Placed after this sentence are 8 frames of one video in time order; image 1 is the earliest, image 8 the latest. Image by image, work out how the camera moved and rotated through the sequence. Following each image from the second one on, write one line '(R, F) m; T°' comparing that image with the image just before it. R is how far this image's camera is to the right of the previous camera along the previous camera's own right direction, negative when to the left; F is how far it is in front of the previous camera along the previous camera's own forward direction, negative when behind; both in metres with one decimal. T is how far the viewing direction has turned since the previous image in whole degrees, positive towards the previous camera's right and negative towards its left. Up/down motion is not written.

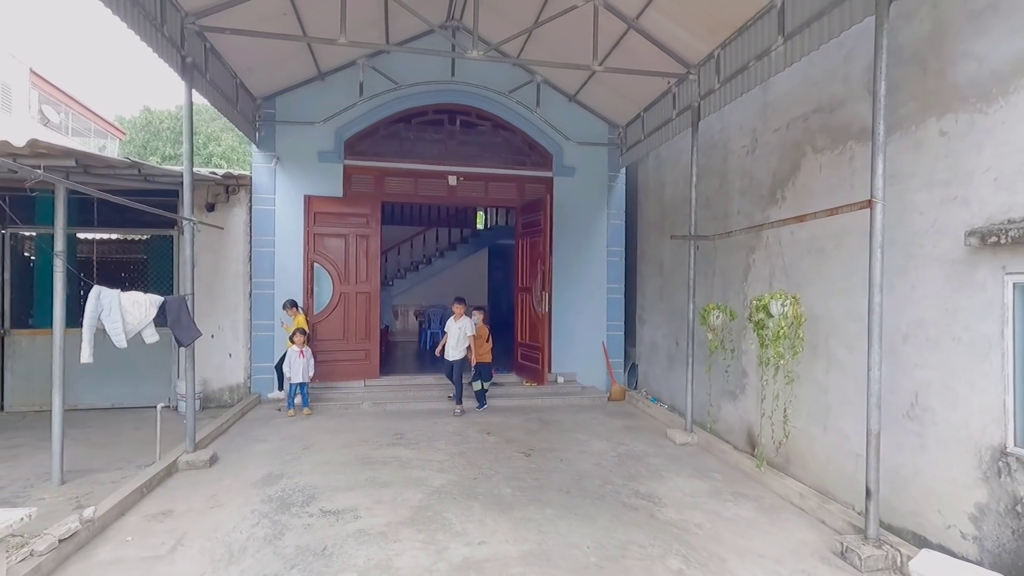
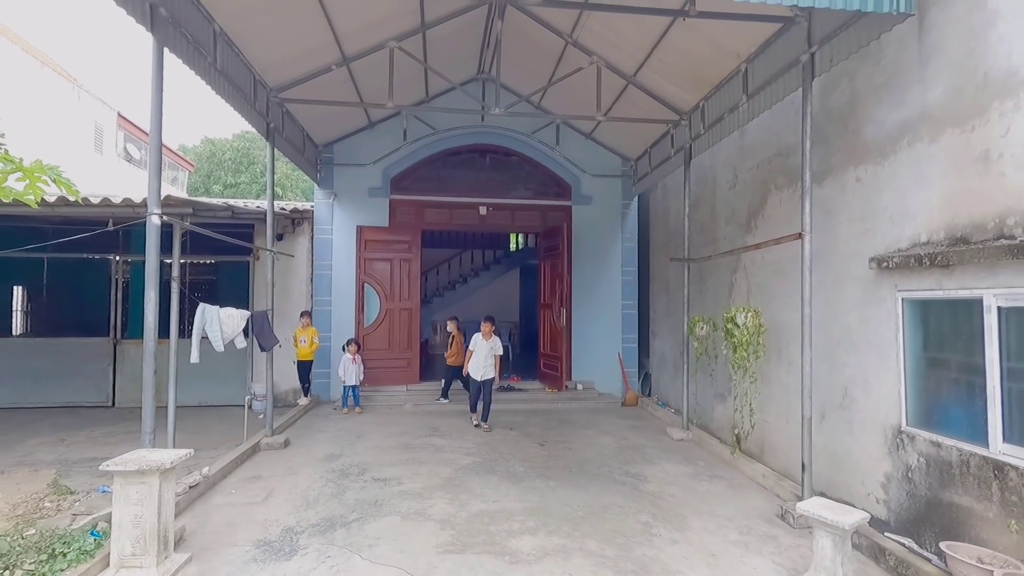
(+0.3, -0.9) m; -4°
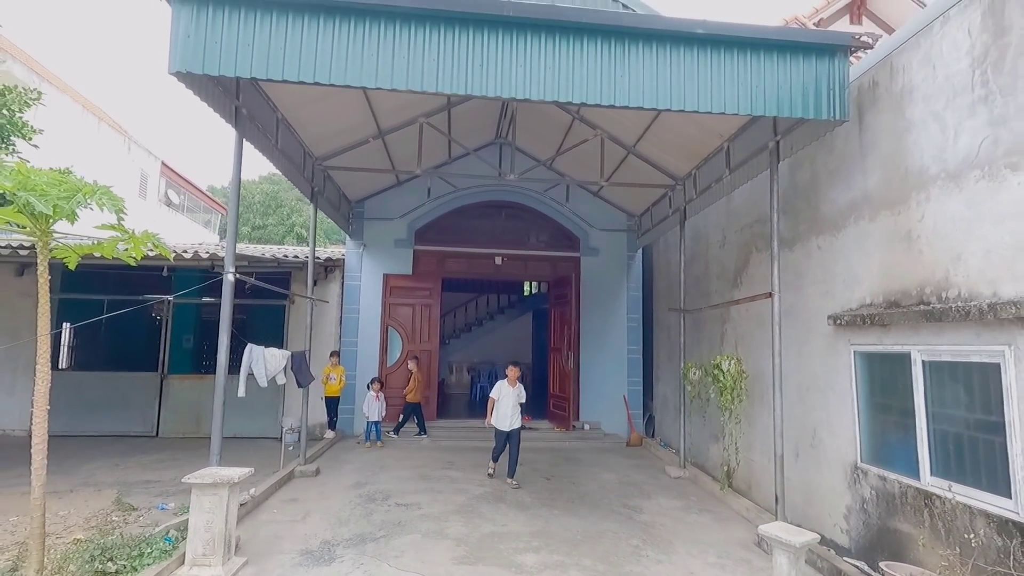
(0.0, -0.6) m; -2°
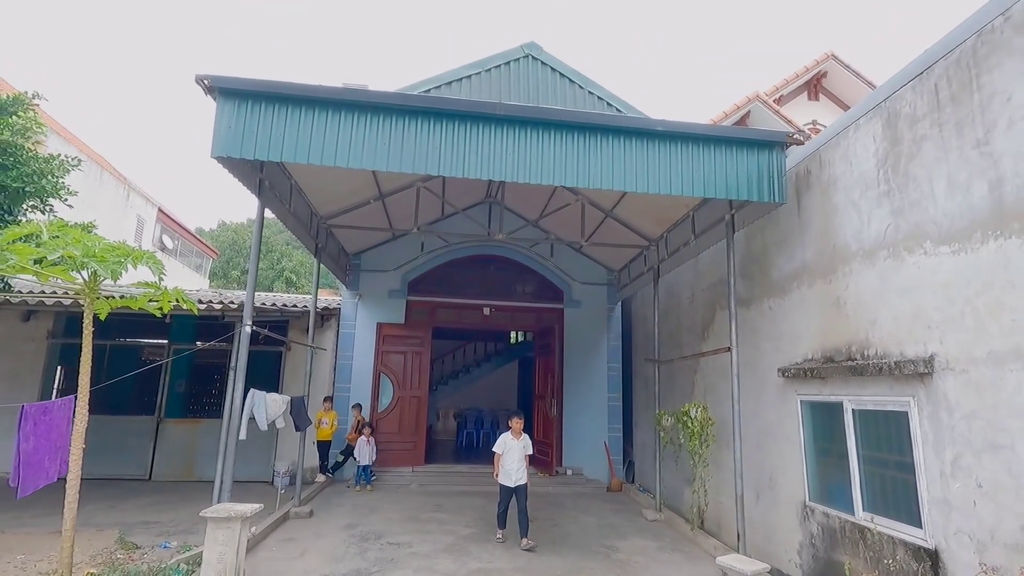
(0.0, -0.5) m; +1°
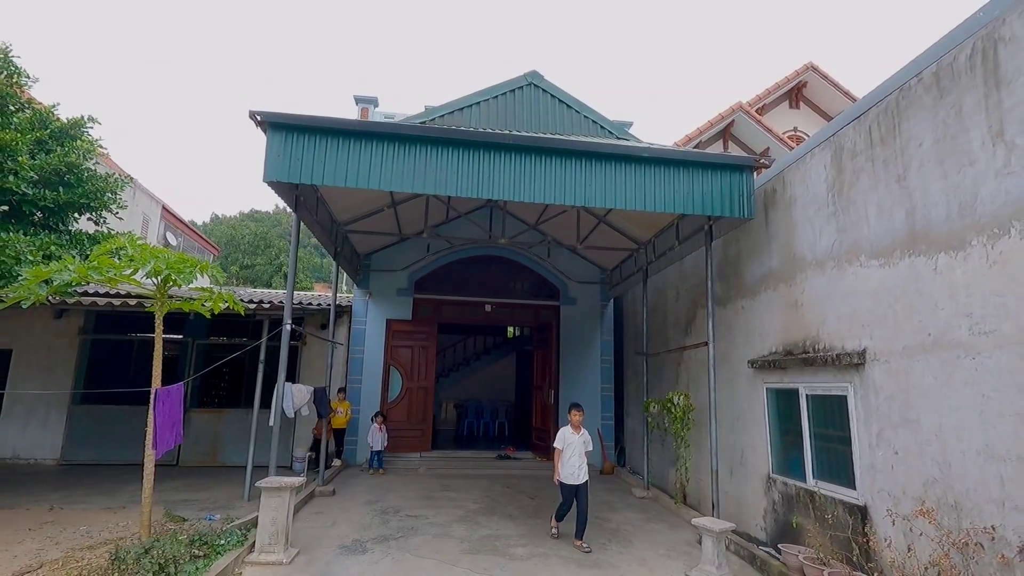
(-0.1, -0.7) m; +1°
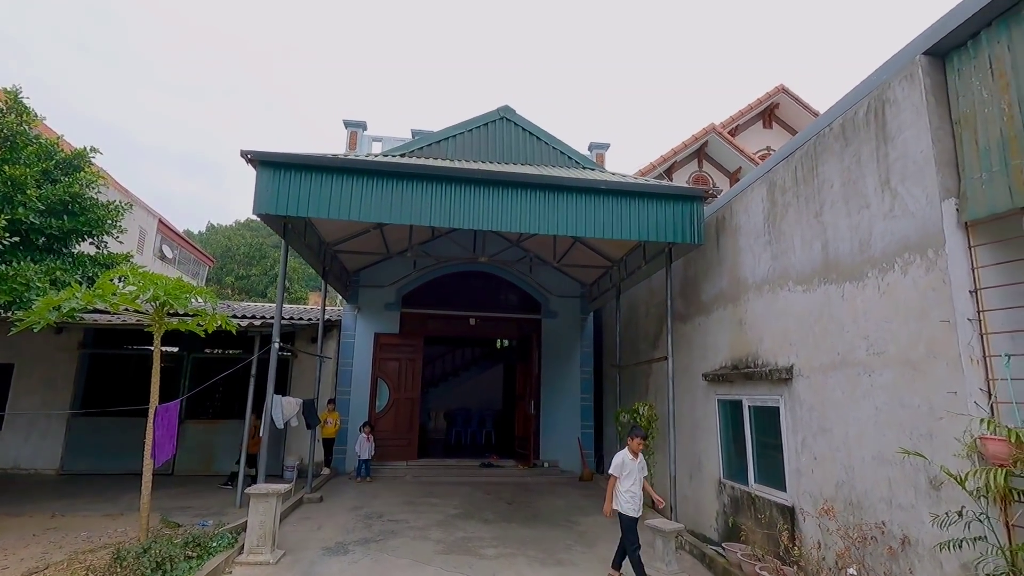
(+0.3, -0.4) m; 0°
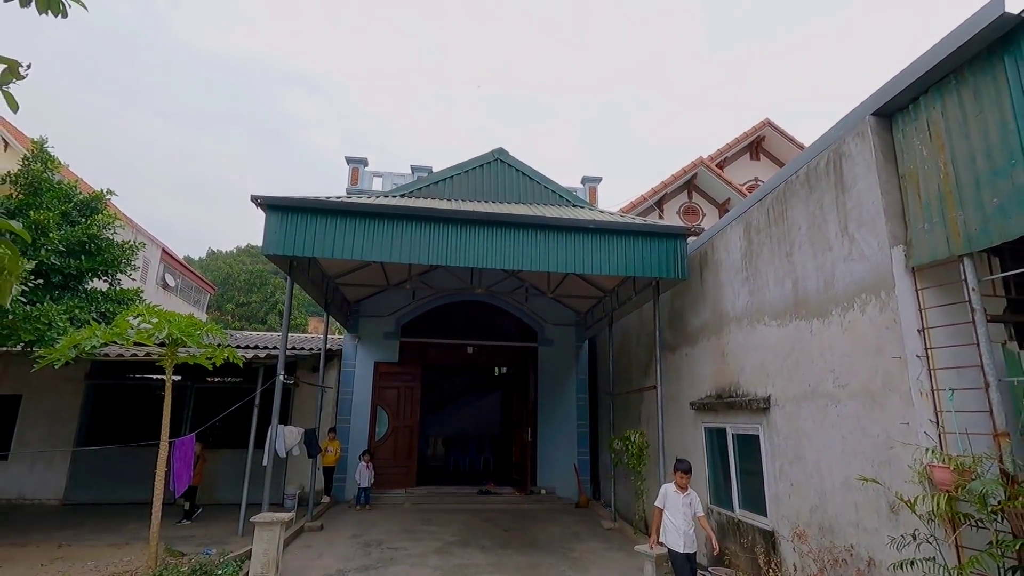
(+0.1, -0.3) m; 0°
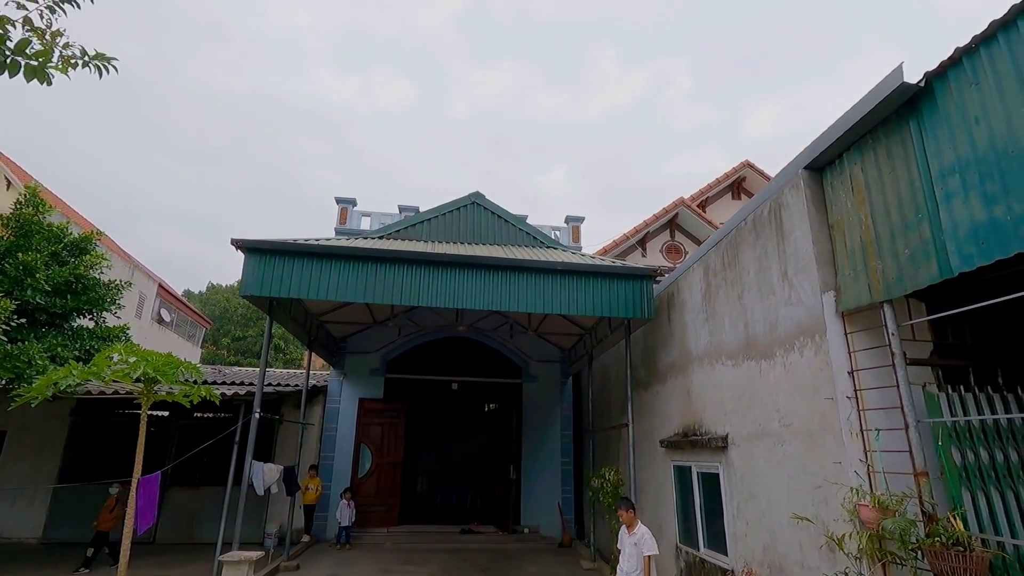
(+0.3, -0.2) m; 0°
